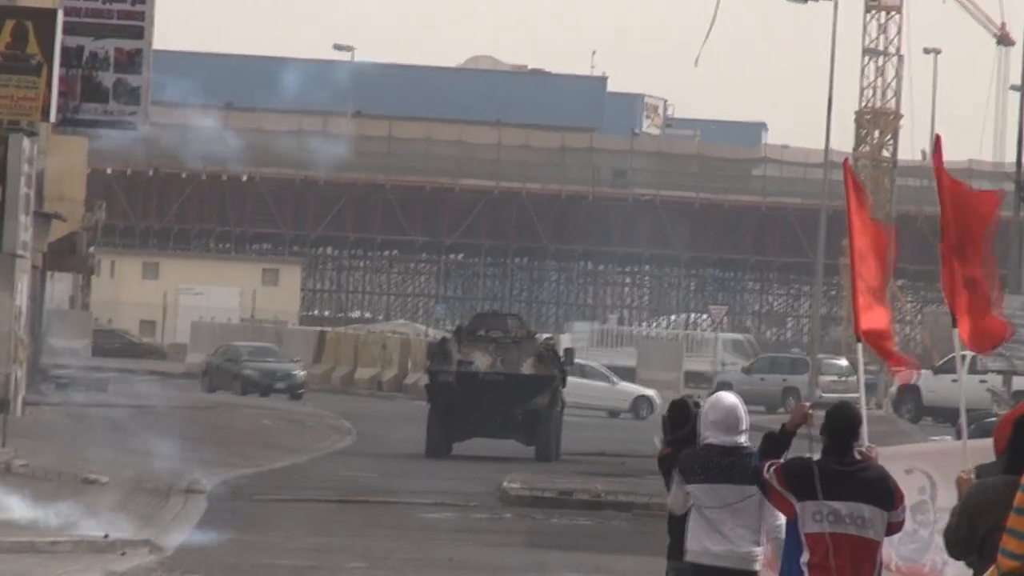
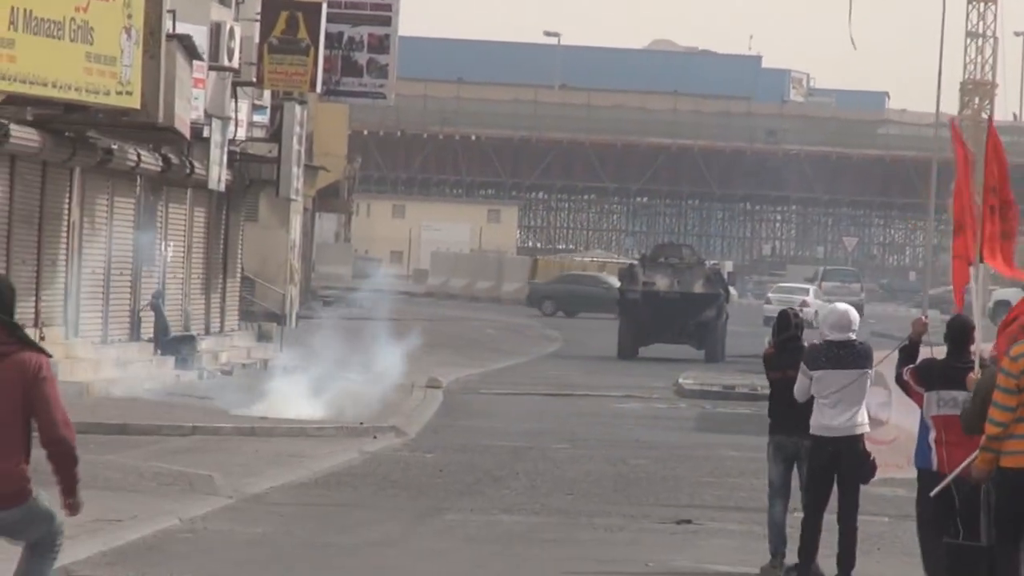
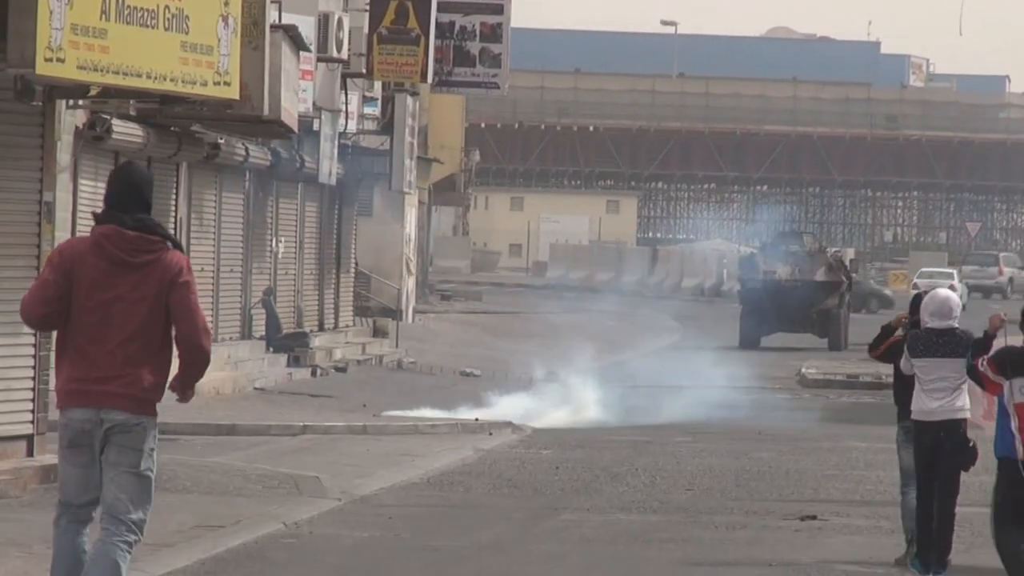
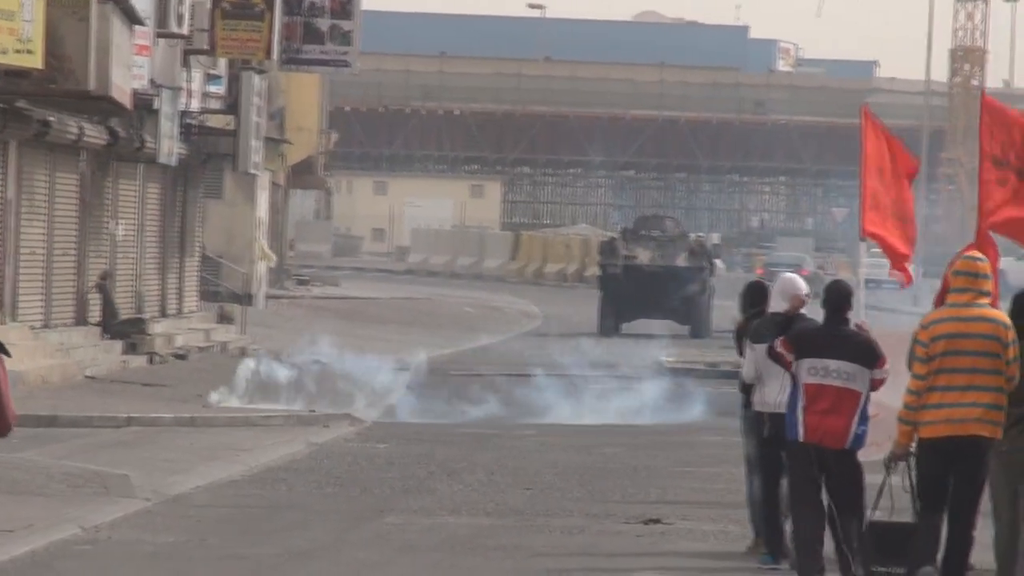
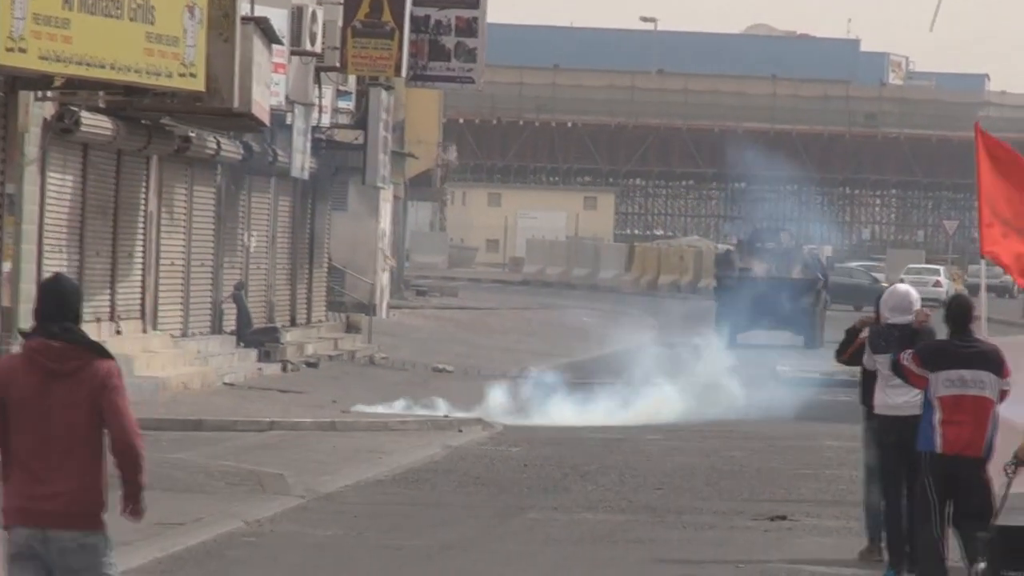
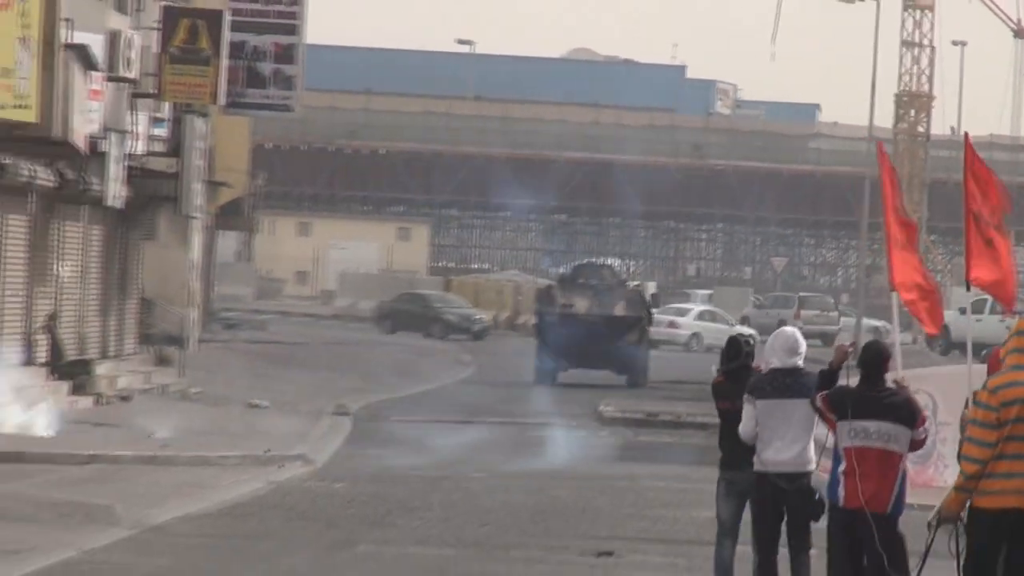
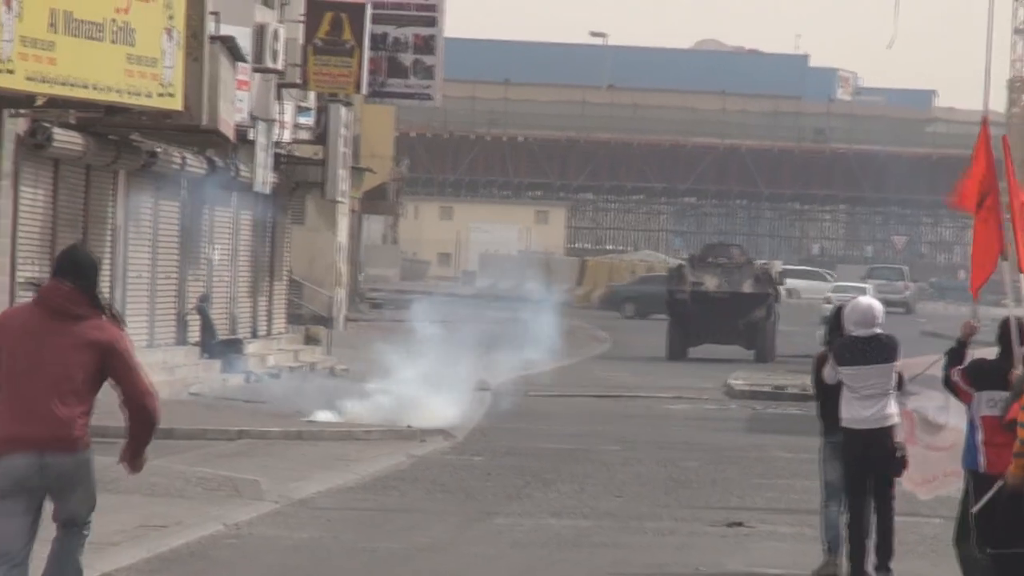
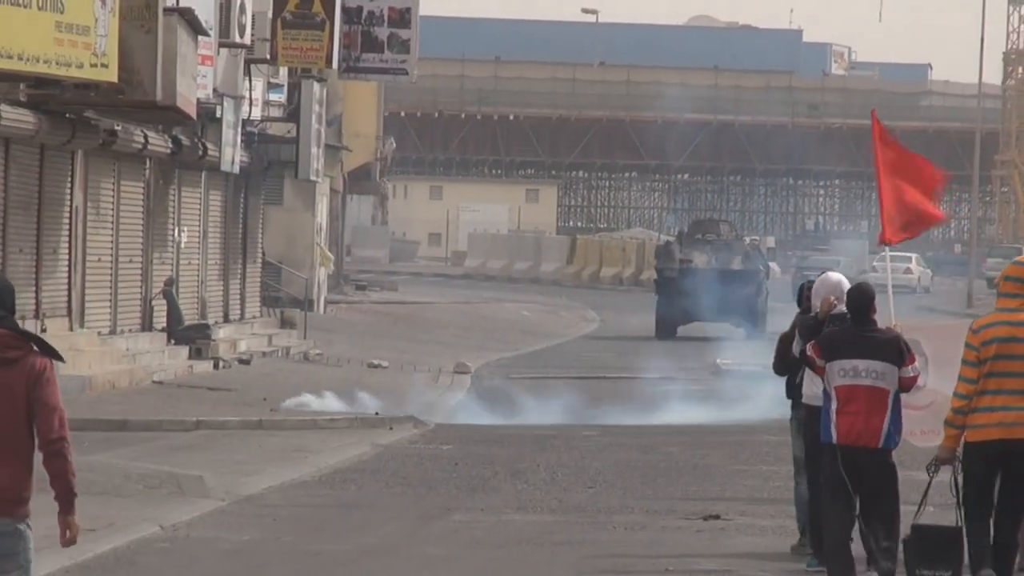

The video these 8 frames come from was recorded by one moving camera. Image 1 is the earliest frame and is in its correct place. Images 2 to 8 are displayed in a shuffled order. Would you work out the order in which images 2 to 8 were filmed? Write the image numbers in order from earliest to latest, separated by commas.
6, 2, 7, 3, 5, 8, 4
